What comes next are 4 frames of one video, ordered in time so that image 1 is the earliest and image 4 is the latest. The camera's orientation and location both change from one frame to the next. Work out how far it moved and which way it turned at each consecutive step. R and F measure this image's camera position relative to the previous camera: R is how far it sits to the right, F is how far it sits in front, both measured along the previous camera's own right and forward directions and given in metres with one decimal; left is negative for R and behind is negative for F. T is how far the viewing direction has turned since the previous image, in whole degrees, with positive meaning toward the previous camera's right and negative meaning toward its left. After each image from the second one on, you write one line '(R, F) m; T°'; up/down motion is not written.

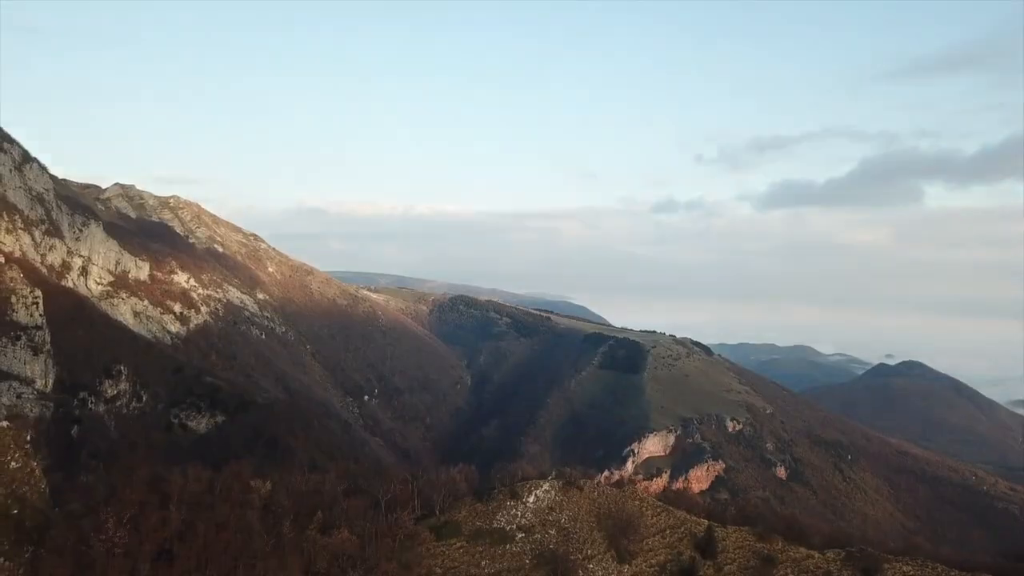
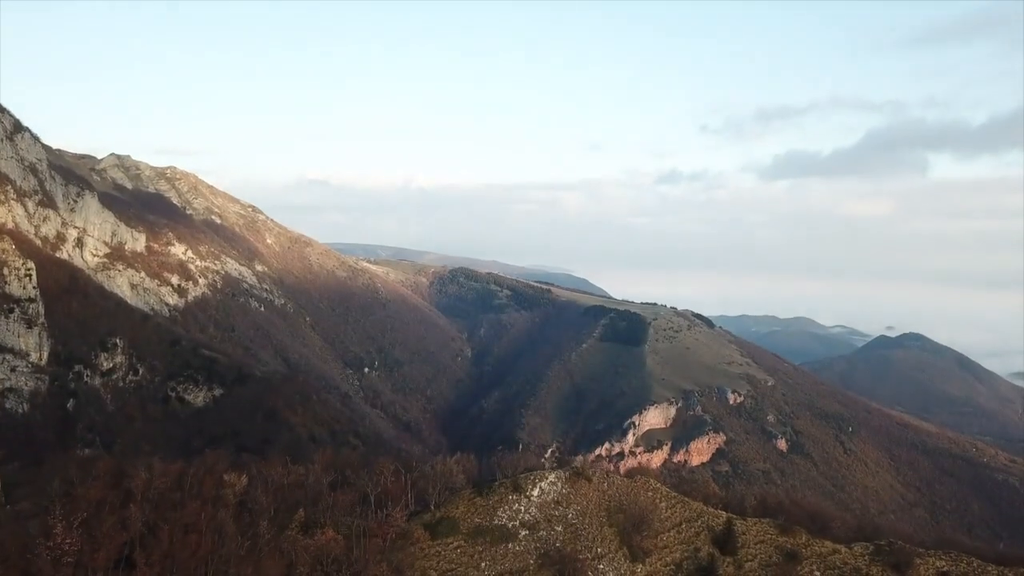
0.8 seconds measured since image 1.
(-0.1, +1.9) m; 0°
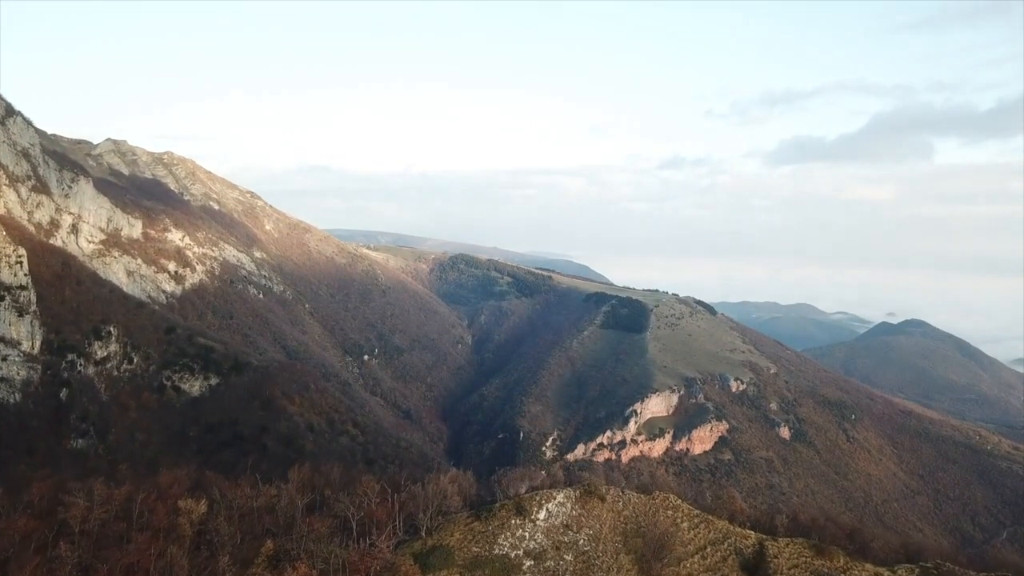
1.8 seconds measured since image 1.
(0.0, +2.3) m; 0°
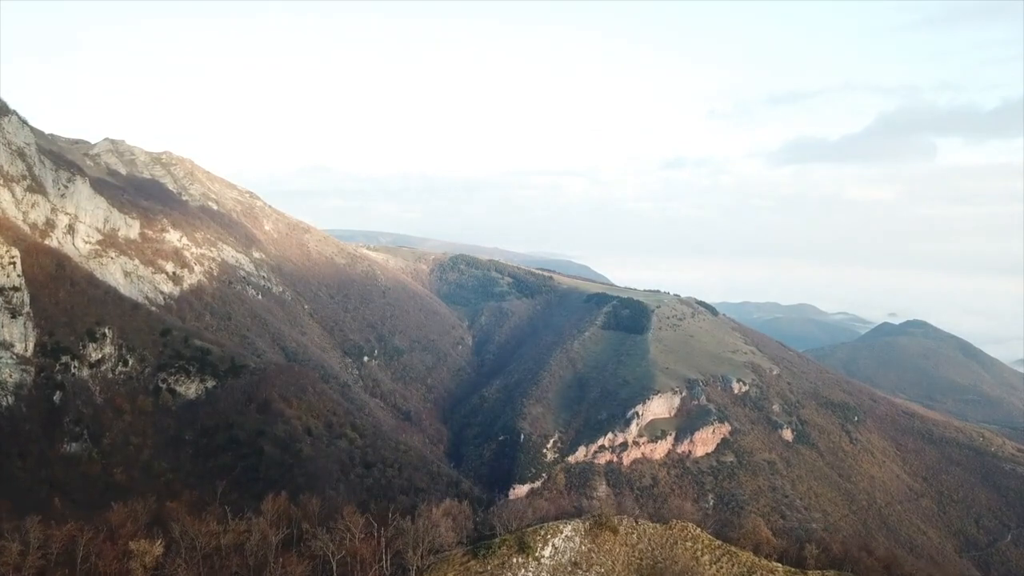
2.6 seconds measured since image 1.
(0.0, +1.7) m; 0°
